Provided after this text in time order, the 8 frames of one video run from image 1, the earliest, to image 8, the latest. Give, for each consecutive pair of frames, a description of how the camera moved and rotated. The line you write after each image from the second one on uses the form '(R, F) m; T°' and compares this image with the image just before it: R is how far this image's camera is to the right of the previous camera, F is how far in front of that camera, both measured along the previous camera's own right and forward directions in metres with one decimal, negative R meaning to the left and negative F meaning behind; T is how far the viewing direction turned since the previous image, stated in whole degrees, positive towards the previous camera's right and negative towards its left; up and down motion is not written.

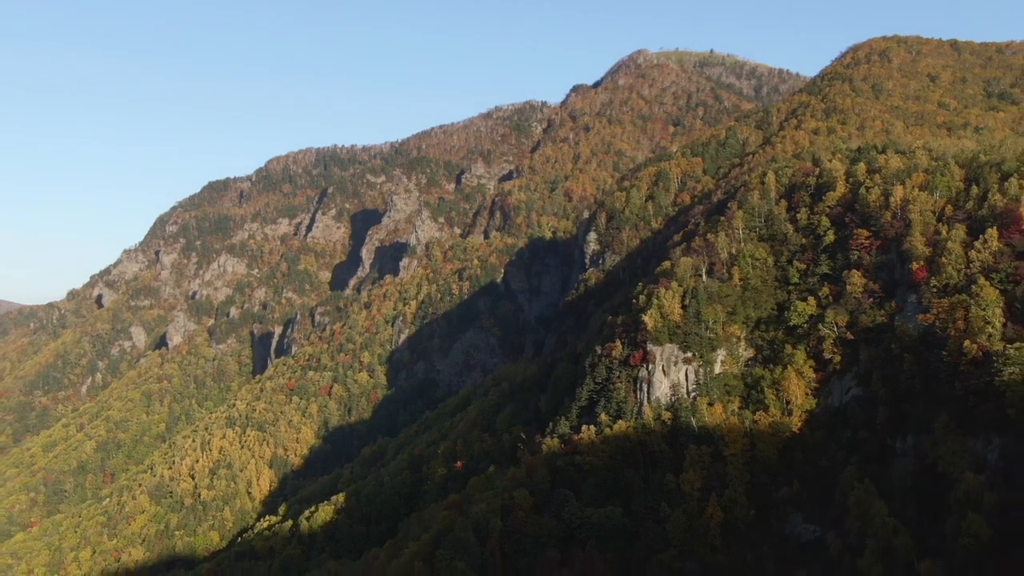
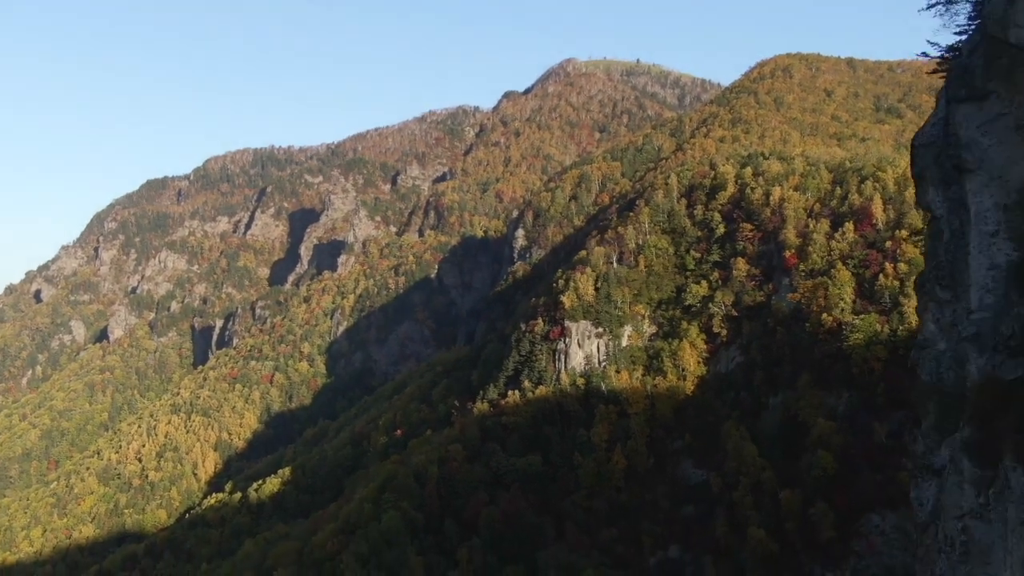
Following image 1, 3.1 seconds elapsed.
(-0.4, -11.3) m; +4°
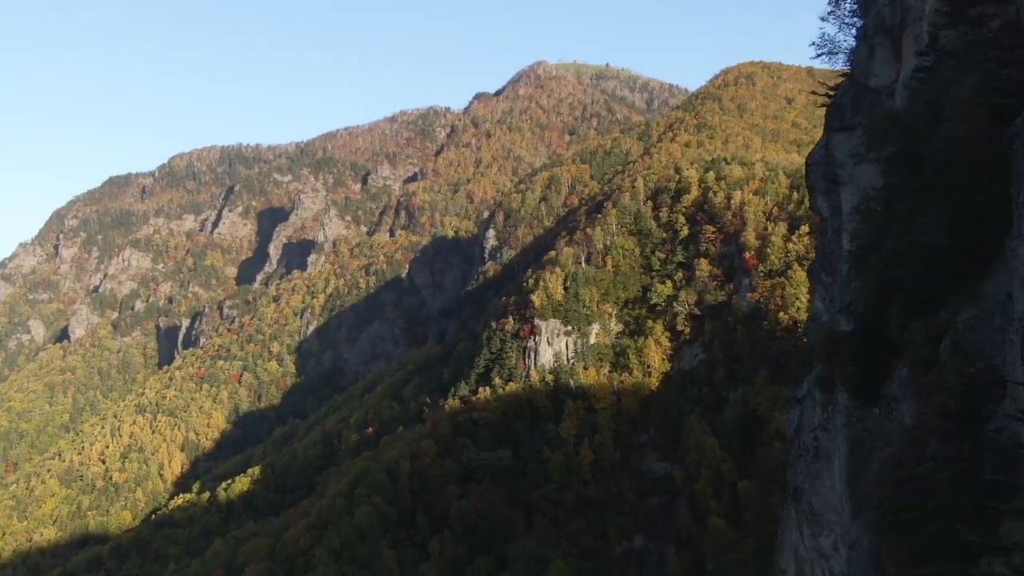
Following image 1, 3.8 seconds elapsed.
(-0.2, -2.5) m; +2°
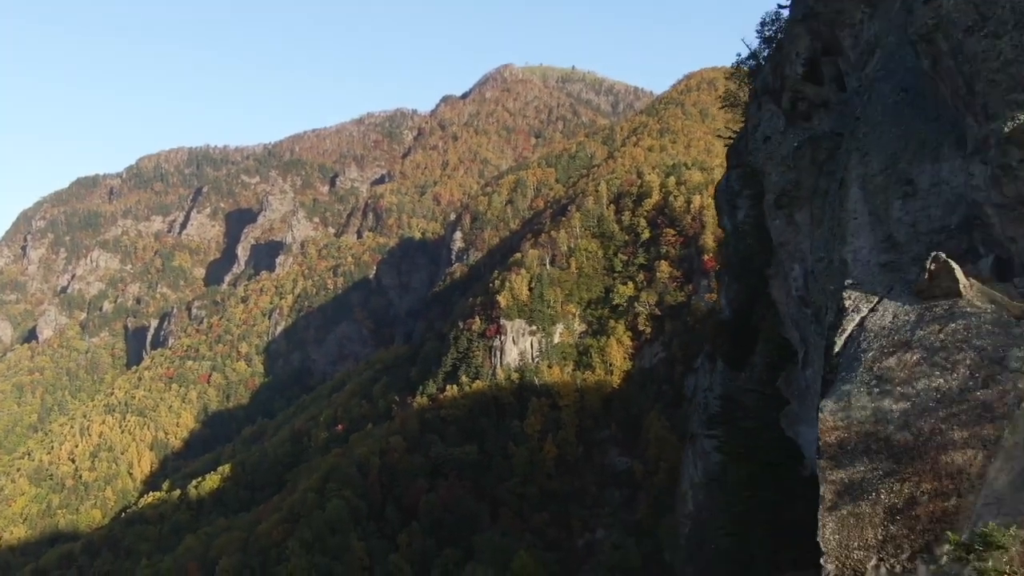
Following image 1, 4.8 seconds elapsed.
(0.0, -2.6) m; +2°
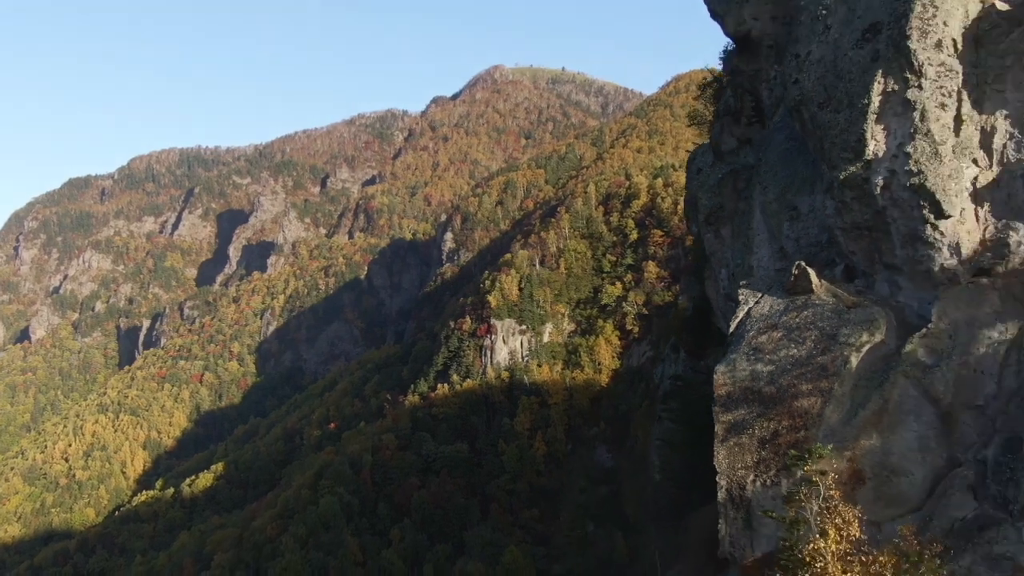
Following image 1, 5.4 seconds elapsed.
(0.0, -1.5) m; +1°
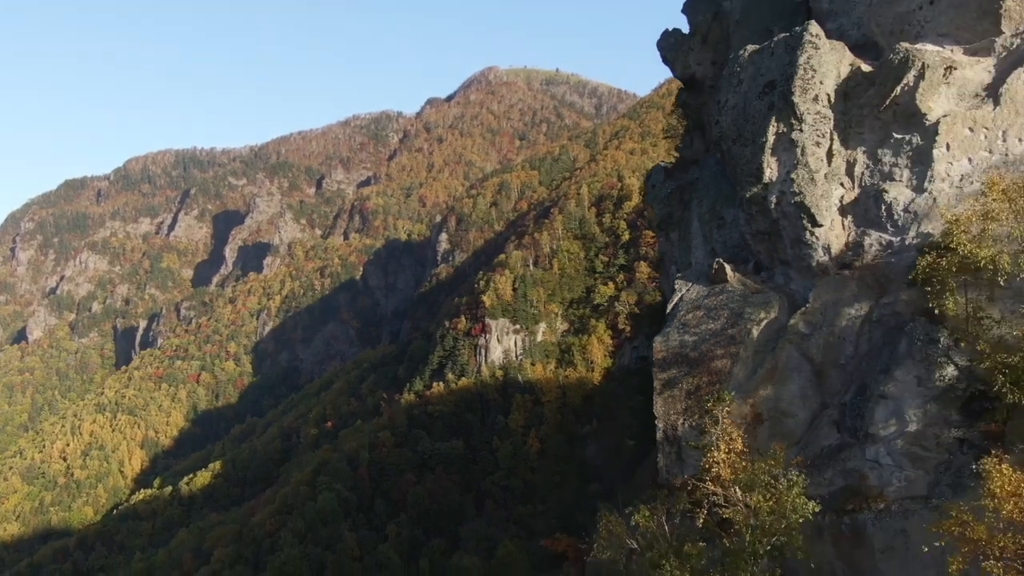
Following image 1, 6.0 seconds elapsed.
(0.0, -1.7) m; 0°
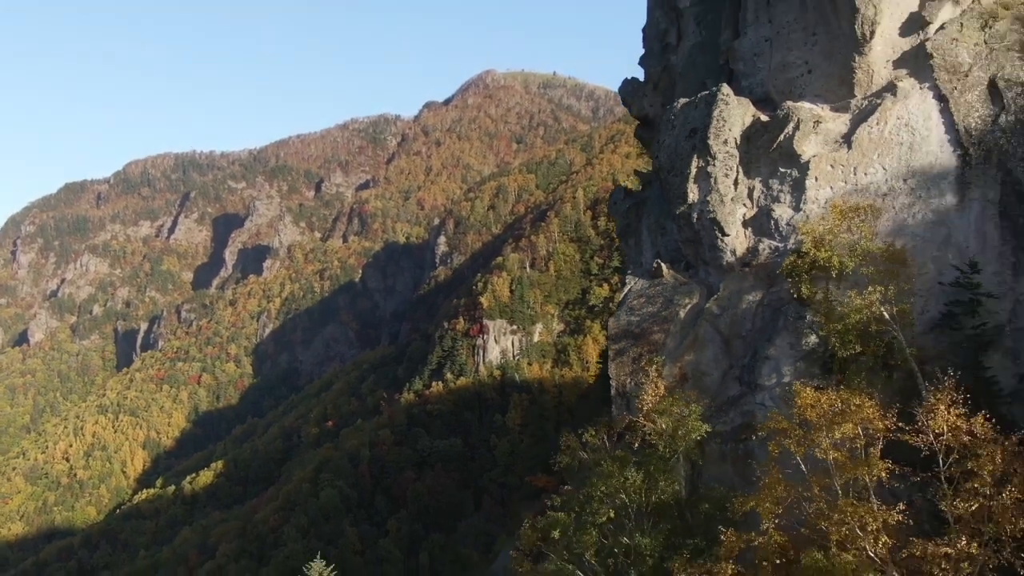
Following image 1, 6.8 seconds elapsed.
(+0.1, -2.3) m; 0°
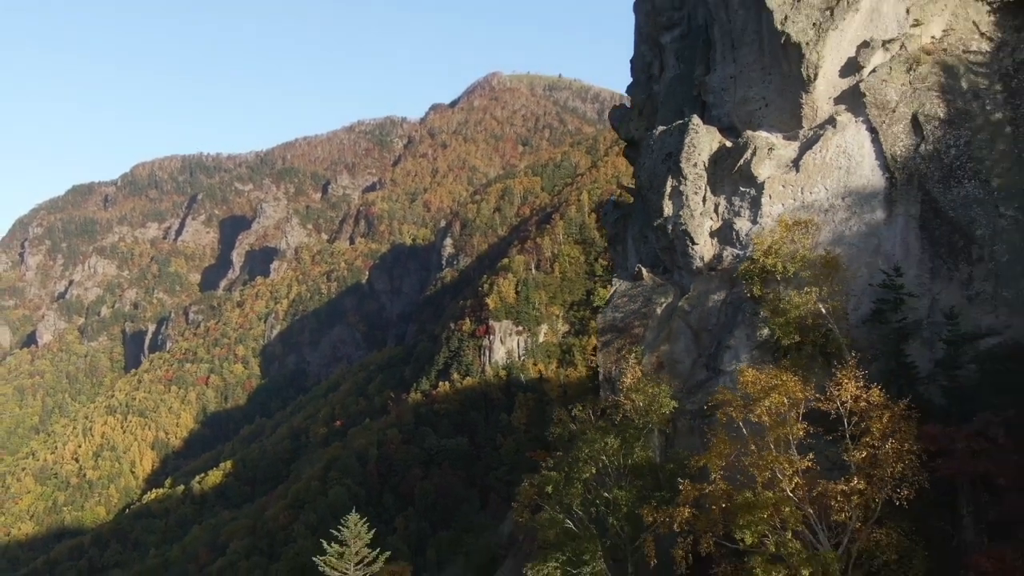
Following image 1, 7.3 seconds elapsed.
(0.0, -1.6) m; 0°
